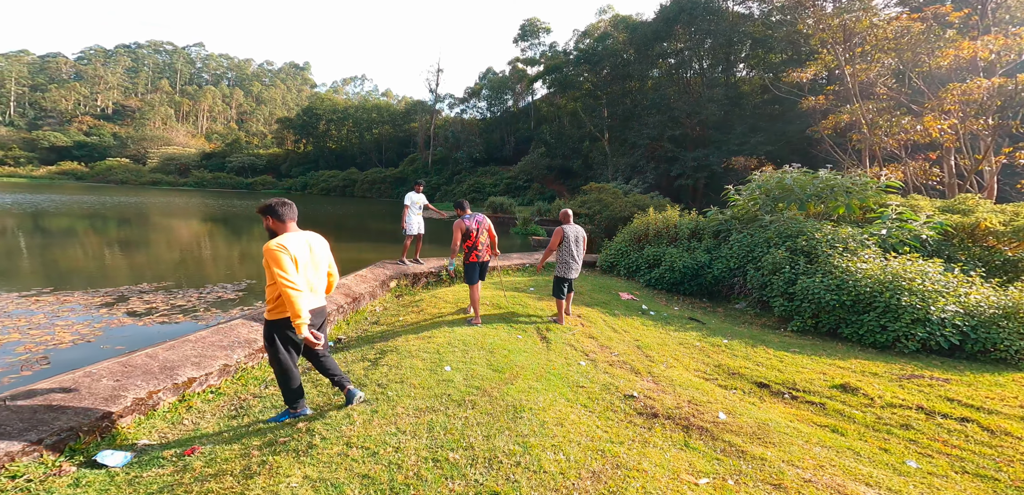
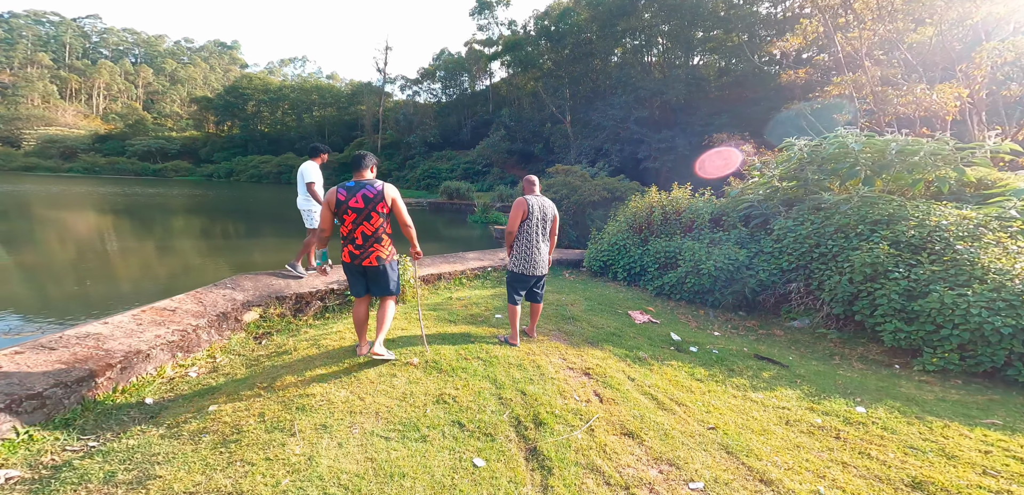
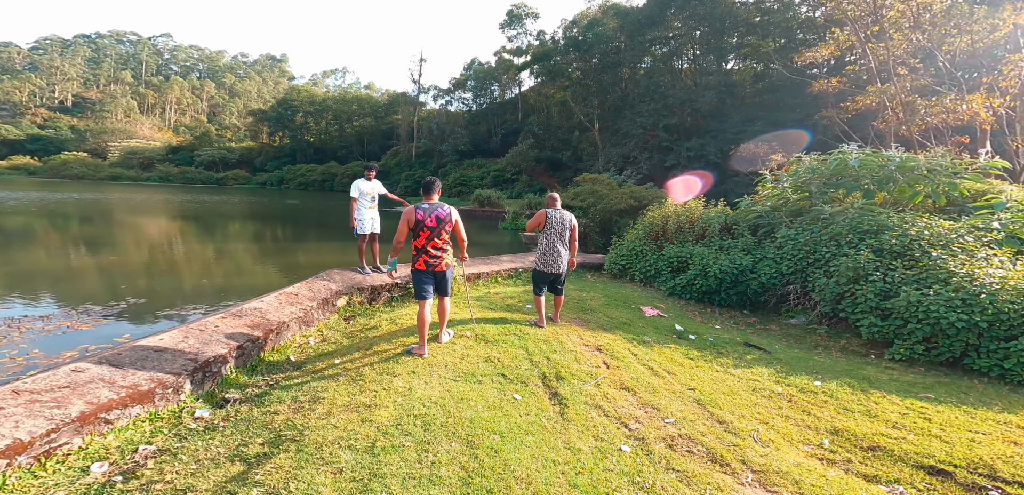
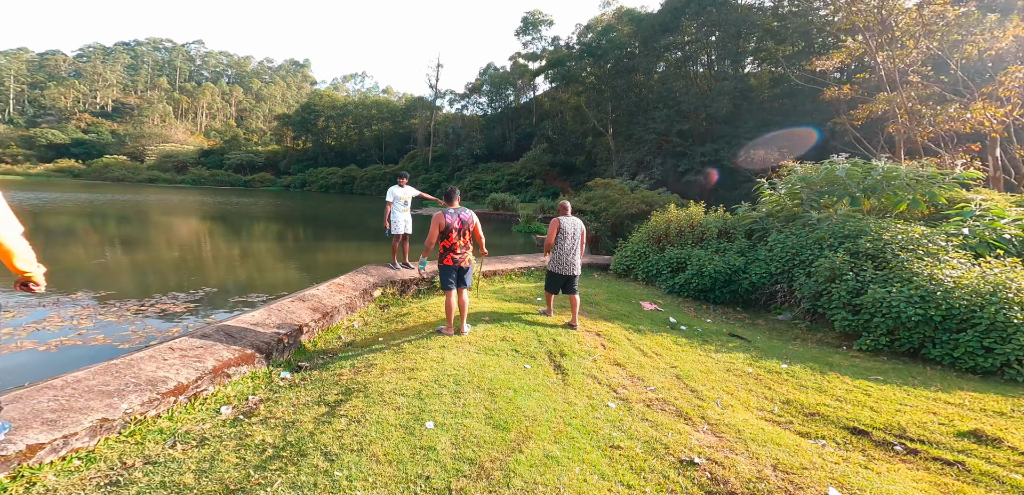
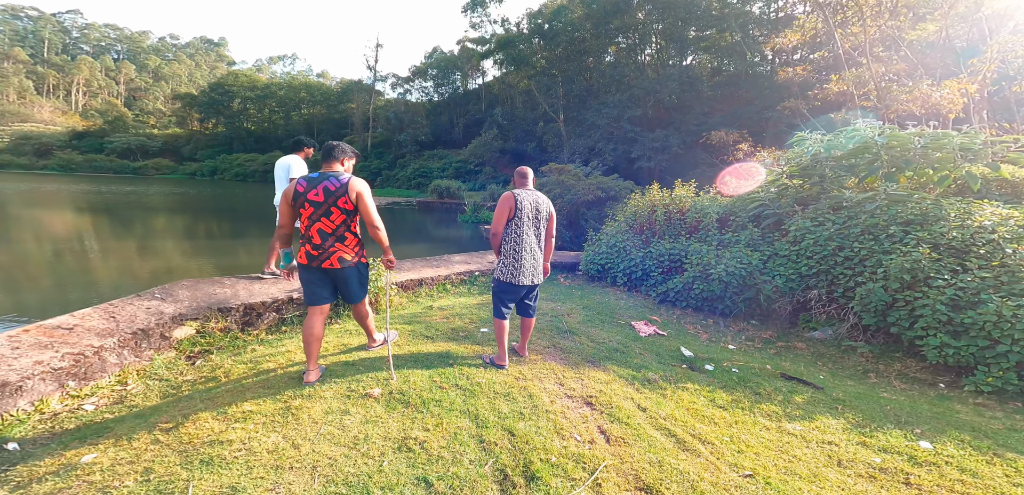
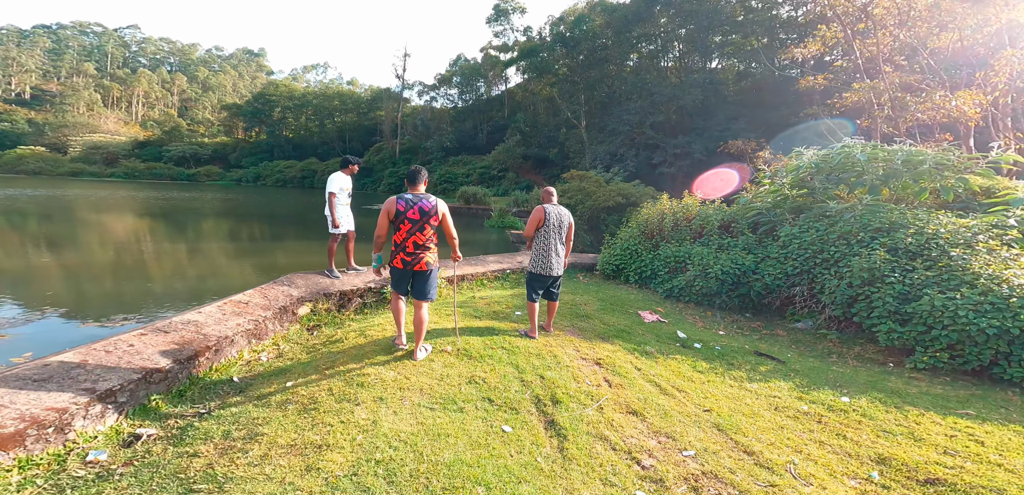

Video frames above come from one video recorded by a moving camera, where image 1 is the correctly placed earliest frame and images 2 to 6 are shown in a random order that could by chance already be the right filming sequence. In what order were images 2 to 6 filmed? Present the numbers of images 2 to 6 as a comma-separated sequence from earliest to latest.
4, 3, 6, 2, 5
